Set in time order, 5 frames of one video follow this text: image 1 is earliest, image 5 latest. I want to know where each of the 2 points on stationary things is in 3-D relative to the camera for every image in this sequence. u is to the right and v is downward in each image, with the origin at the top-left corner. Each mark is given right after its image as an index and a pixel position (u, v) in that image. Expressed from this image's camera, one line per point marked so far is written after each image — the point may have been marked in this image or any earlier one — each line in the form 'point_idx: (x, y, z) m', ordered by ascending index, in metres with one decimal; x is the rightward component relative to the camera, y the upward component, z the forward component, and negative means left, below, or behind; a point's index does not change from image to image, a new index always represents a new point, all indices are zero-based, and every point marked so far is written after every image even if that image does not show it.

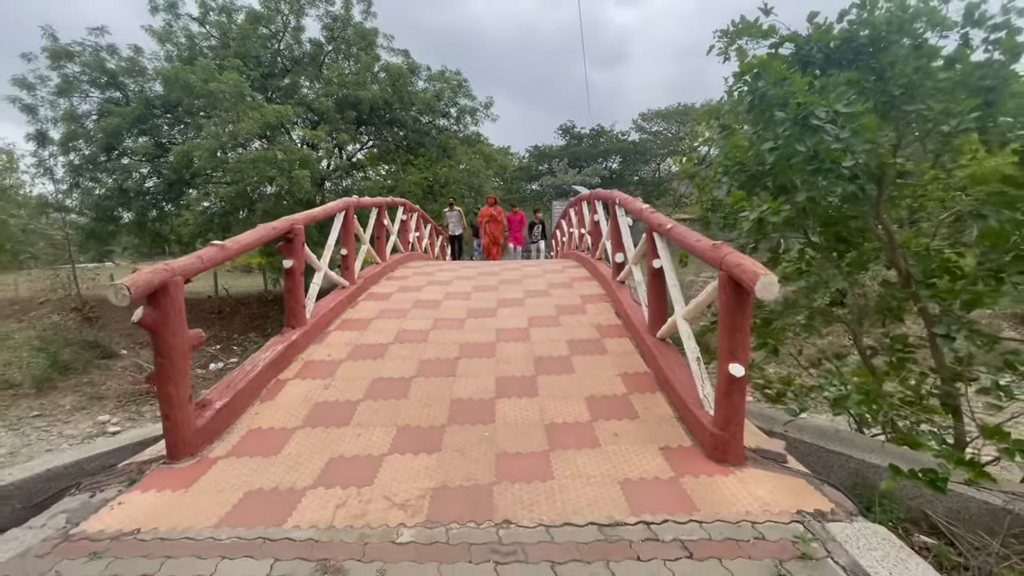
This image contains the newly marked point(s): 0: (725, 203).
0: (+1.6, +0.6, +3.6) m
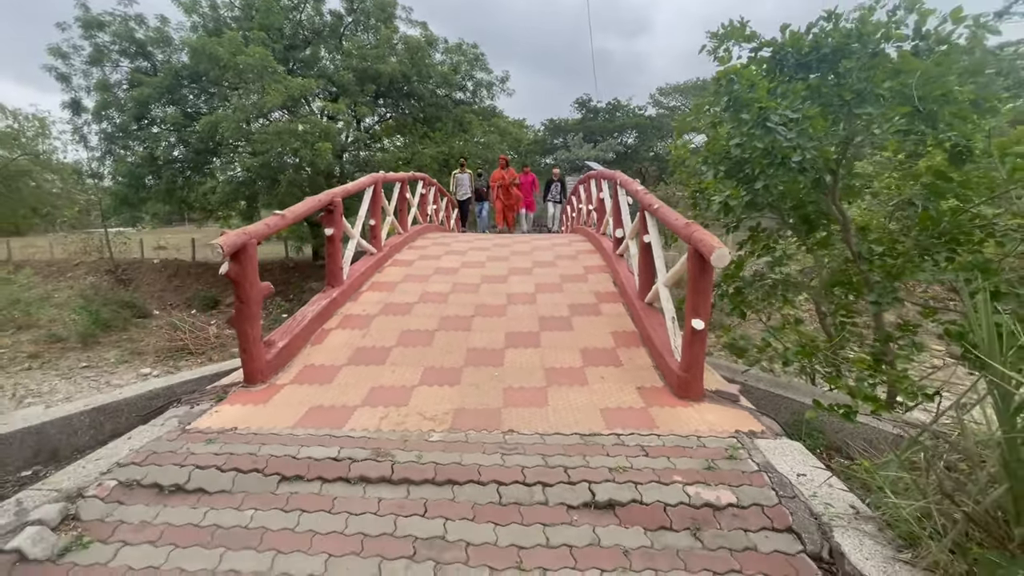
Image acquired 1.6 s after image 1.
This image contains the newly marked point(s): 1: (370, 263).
0: (+1.7, +0.9, +4.2) m
1: (-1.7, +0.3, +5.7) m
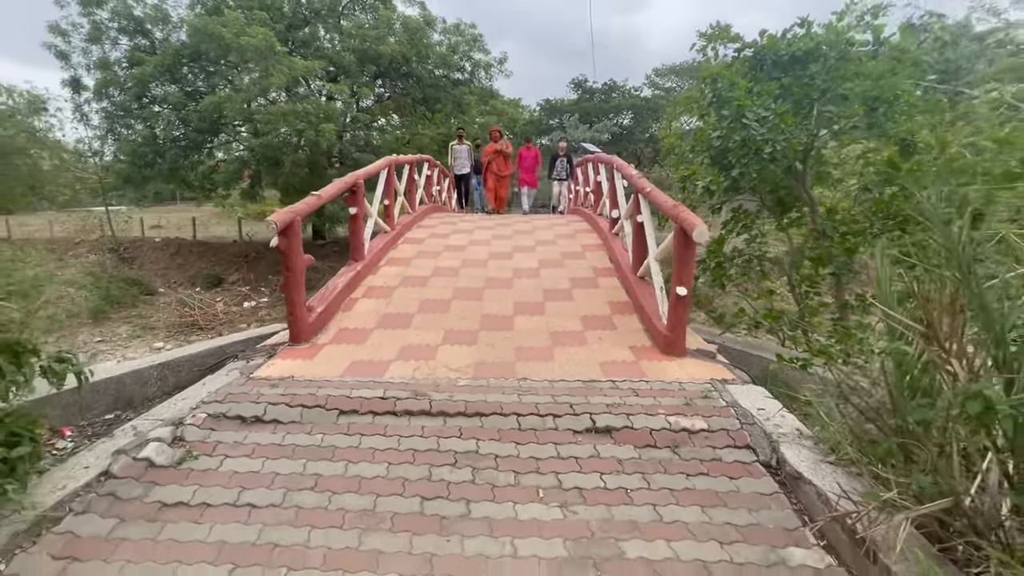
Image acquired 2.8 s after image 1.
0: (+1.8, +1.1, +4.7) m
1: (-1.6, +0.6, +6.2) m
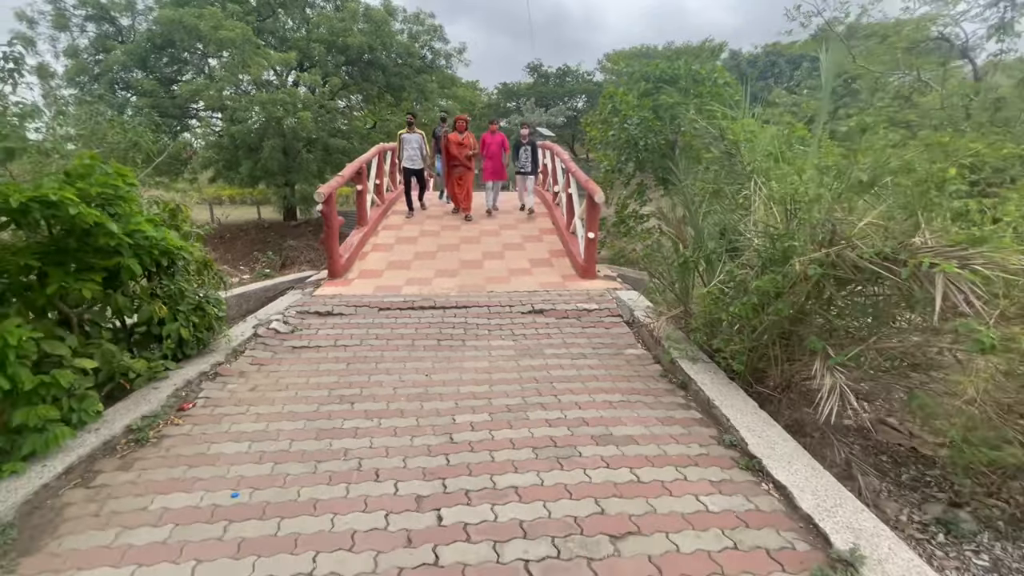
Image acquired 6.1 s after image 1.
0: (+1.3, +1.8, +6.7) m
1: (-2.2, +1.3, +7.9) m
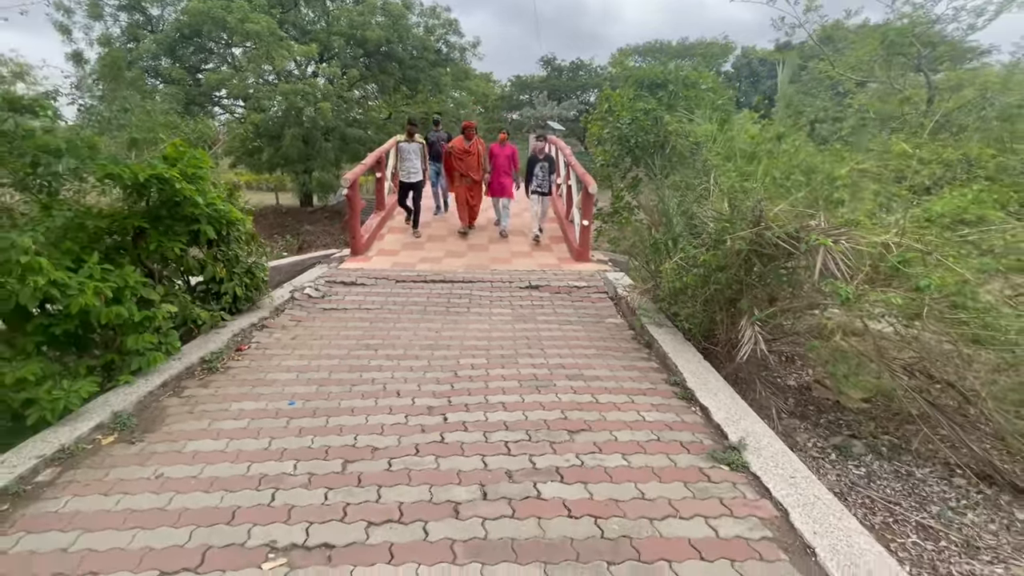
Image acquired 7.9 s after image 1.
0: (+1.4, +2.1, +7.3) m
1: (-2.1, +1.6, +8.6) m
